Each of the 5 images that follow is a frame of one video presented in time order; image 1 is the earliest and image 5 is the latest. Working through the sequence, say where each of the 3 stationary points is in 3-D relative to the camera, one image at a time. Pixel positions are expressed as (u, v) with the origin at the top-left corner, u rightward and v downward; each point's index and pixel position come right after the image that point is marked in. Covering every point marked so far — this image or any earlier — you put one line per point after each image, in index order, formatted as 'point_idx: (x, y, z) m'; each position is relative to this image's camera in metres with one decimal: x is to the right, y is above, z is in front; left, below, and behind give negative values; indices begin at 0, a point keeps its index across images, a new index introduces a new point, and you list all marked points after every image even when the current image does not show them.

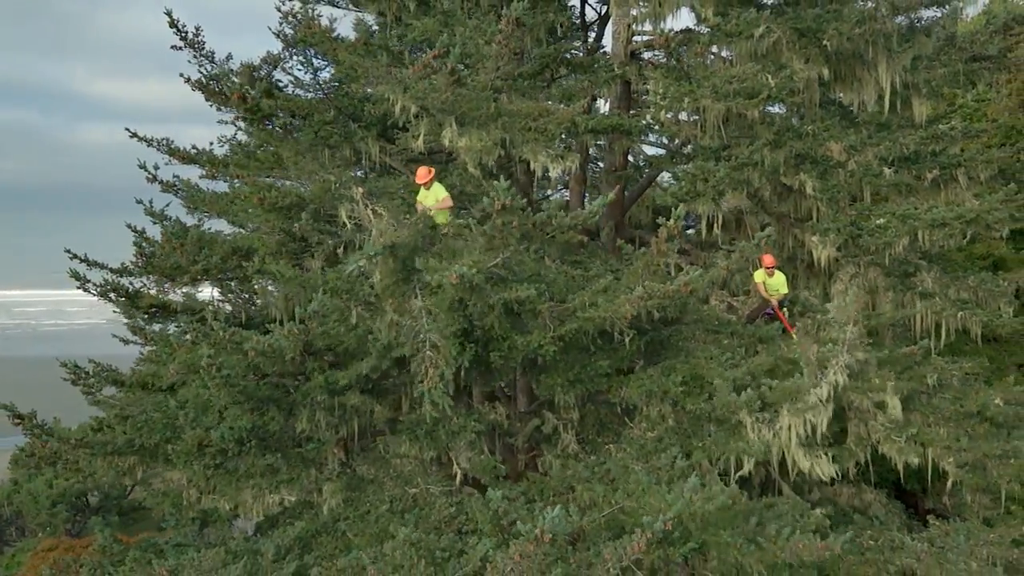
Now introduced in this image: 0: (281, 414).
0: (-1.6, -0.9, +5.9) m
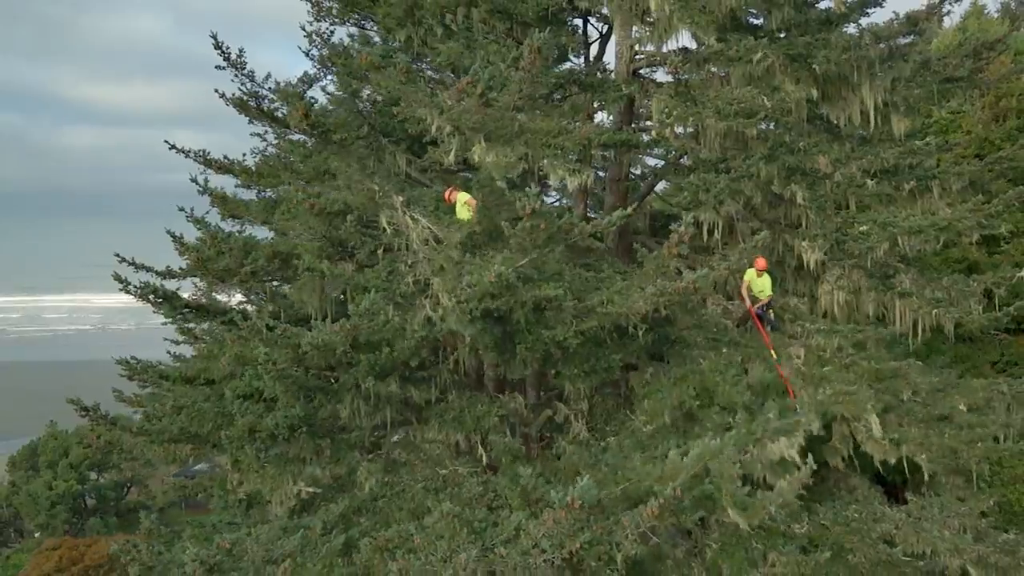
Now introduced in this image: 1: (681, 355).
0: (-1.4, -0.9, +6.5) m
1: (+1.5, -0.5, +7.2) m
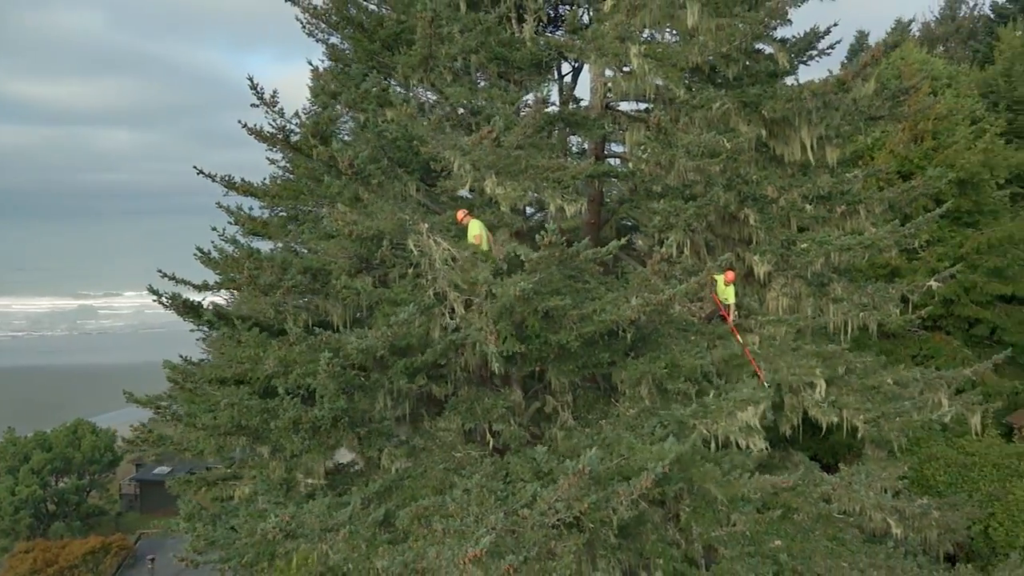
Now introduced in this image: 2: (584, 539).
0: (-1.4, -1.0, +7.6) m
1: (+1.5, -0.6, +8.5) m
2: (+0.6, -2.0, +6.6) m
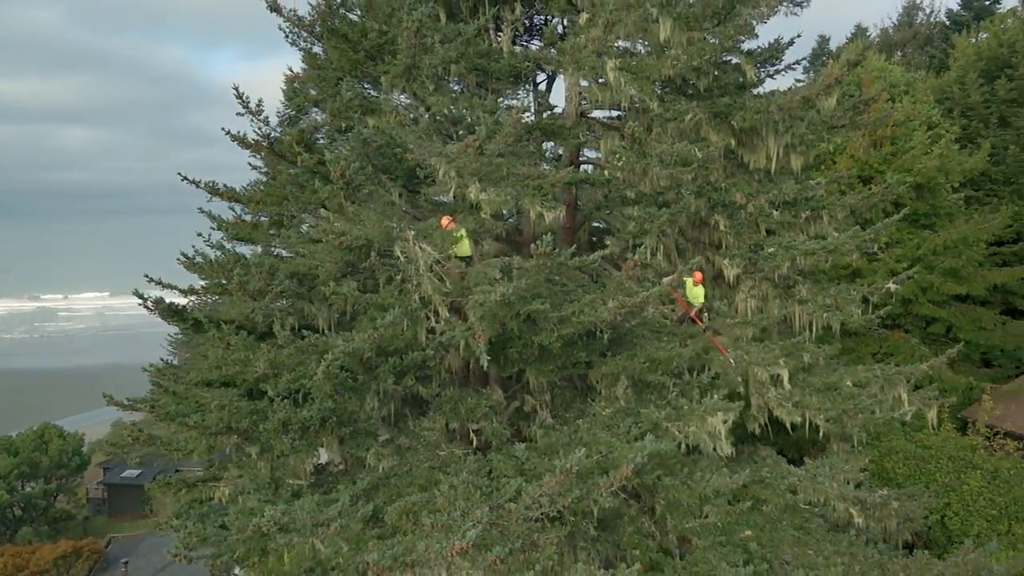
0: (-1.5, -1.0, +7.9) m
1: (+1.3, -0.6, +8.9) m
2: (+0.5, -2.0, +6.9) m
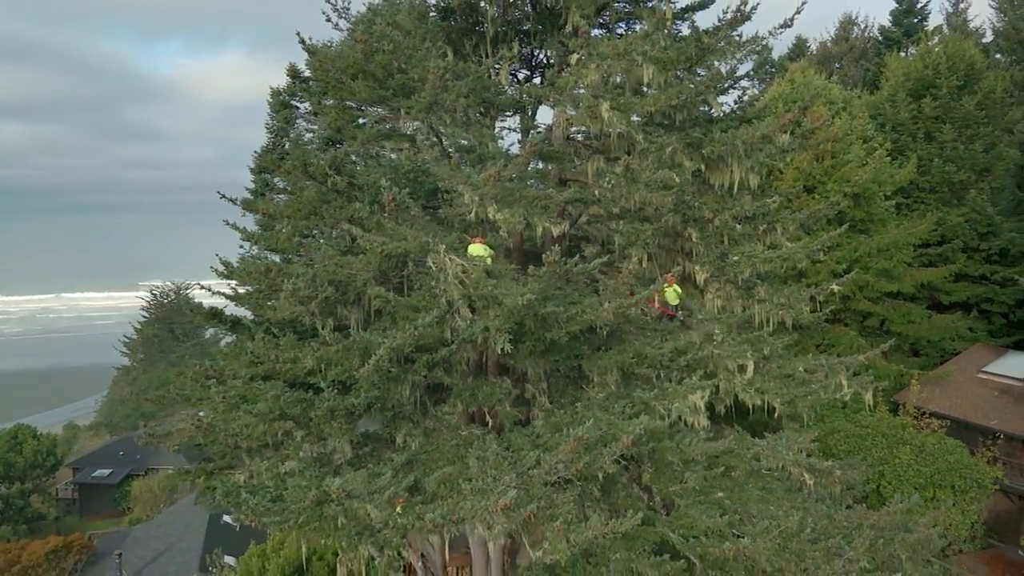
0: (-1.4, -1.1, +9.2) m
1: (+1.4, -0.7, +10.5) m
2: (+0.7, -2.1, +8.4) m
